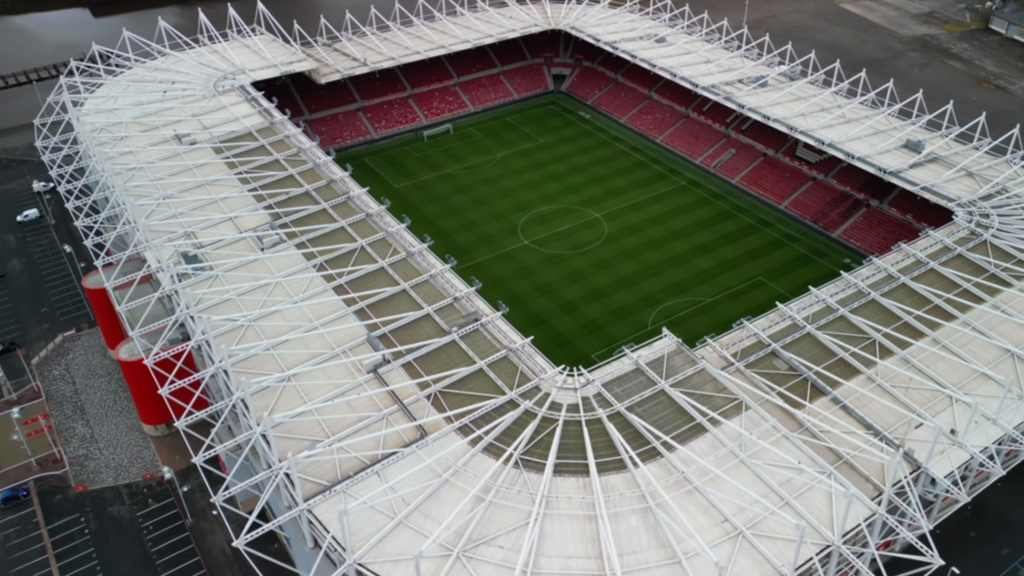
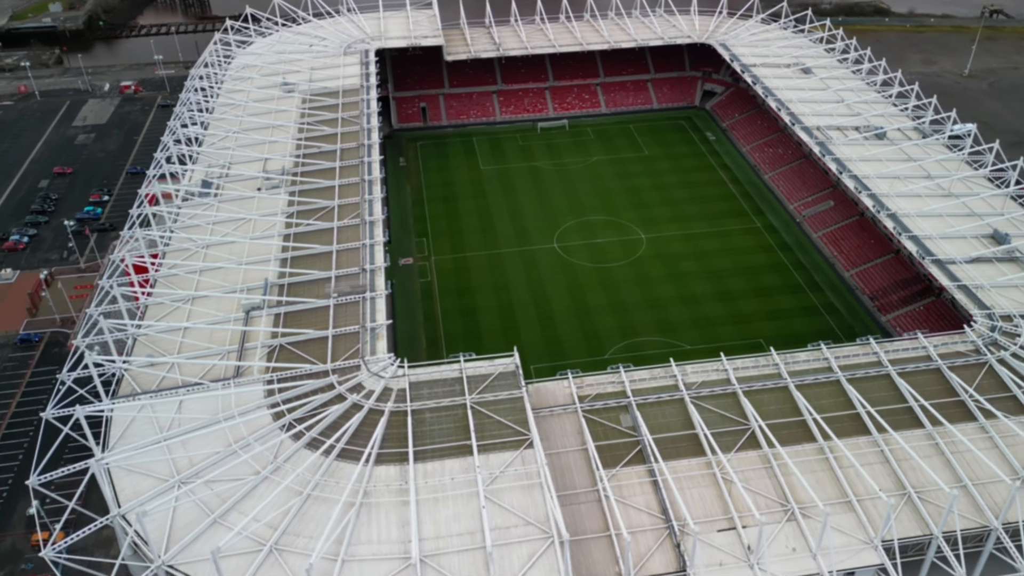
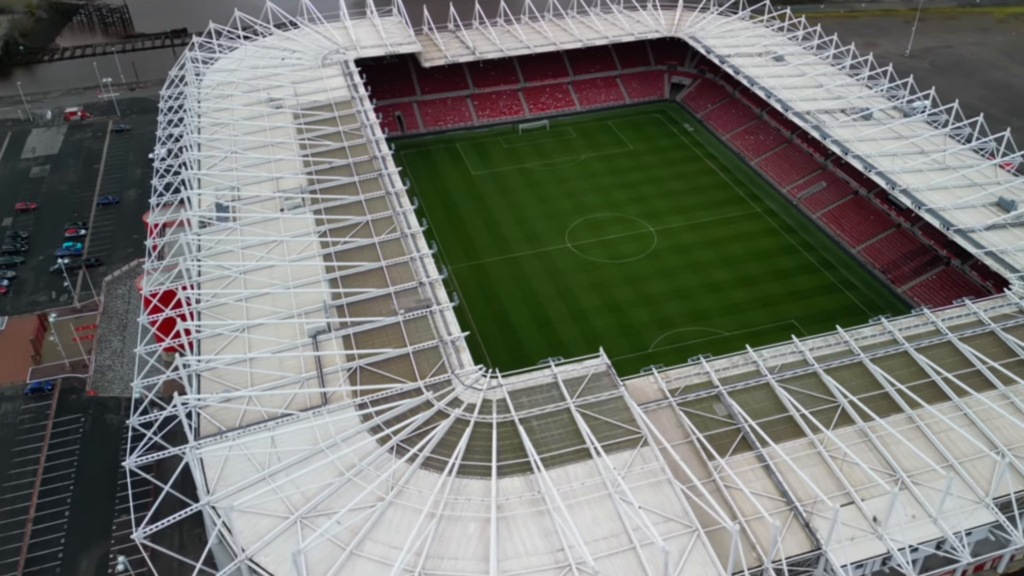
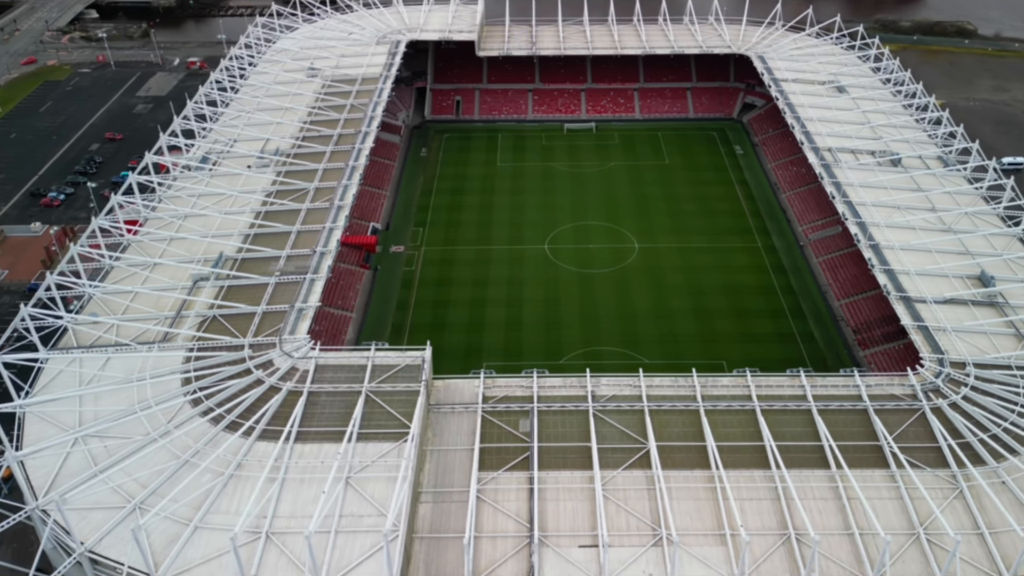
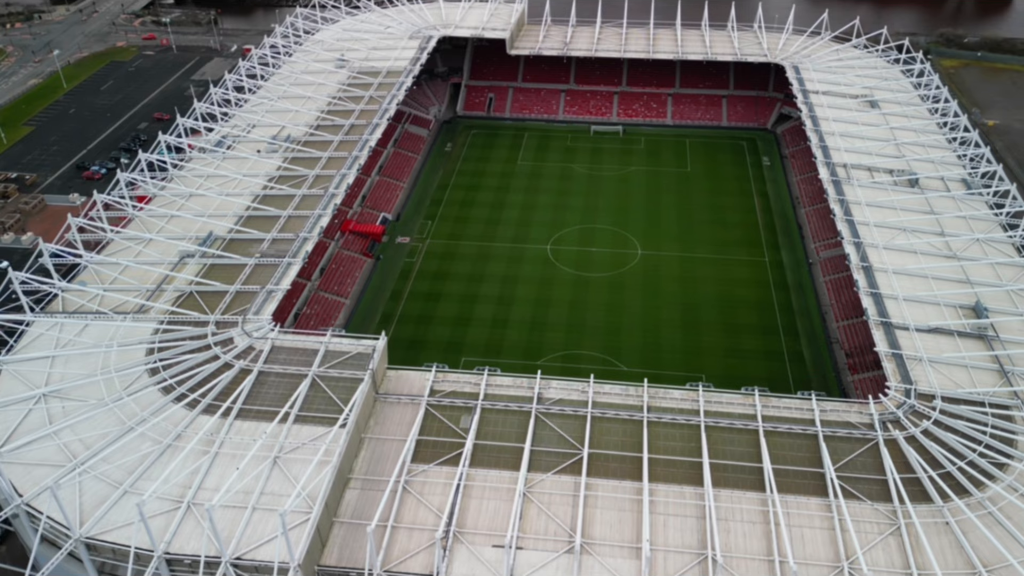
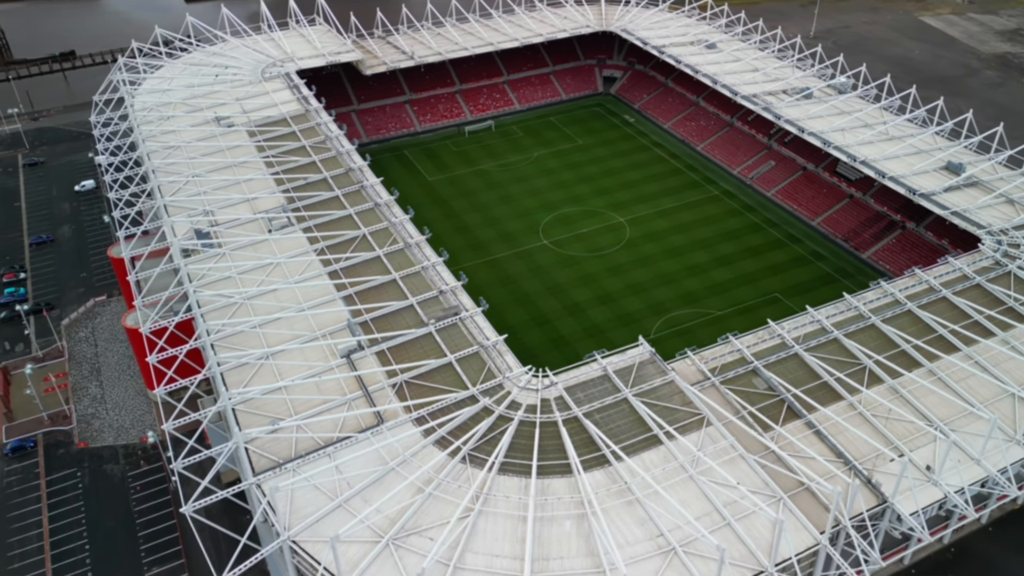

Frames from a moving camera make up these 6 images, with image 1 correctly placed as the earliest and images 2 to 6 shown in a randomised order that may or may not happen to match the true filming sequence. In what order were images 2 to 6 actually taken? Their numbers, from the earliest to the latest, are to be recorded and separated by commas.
6, 3, 2, 4, 5
